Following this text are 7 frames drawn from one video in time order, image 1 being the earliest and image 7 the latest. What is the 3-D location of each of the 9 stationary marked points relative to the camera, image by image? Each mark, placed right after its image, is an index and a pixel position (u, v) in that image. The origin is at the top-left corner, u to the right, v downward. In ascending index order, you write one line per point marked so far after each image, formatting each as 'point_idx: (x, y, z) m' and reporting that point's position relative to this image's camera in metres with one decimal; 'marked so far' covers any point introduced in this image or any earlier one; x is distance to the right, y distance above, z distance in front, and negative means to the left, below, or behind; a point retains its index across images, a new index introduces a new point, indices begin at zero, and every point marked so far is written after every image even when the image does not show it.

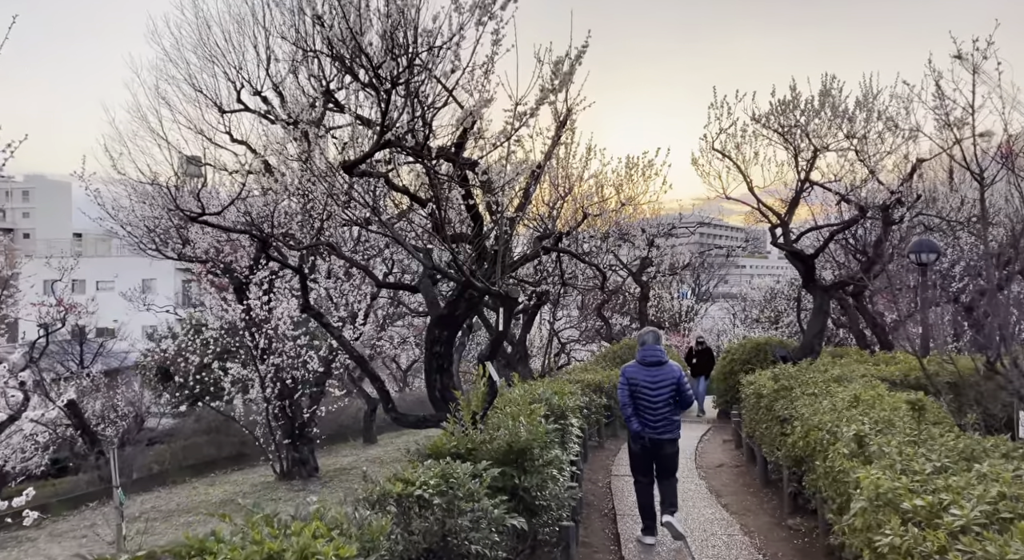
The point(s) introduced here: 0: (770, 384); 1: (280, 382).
0: (+3.2, -1.3, +10.3) m
1: (-3.3, -1.4, +11.8) m
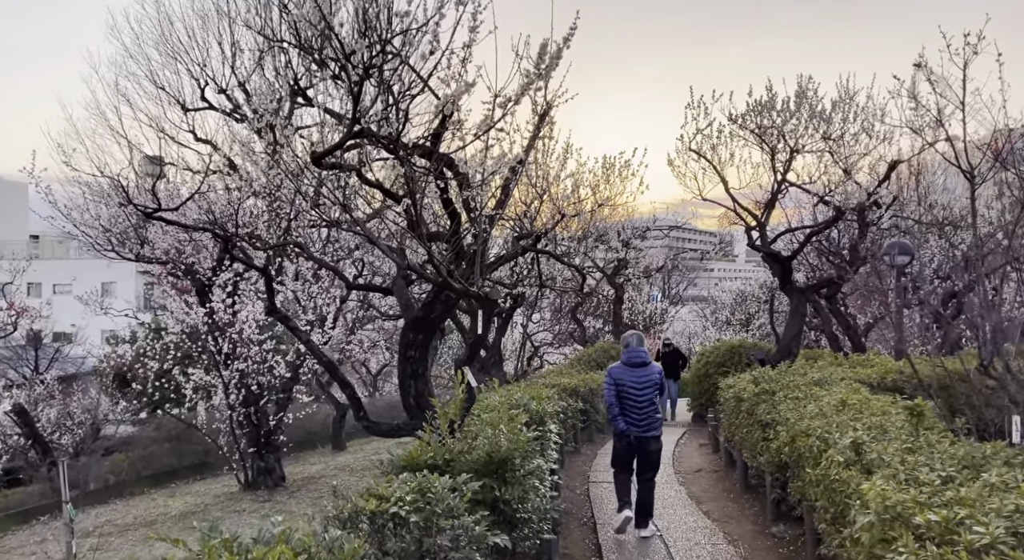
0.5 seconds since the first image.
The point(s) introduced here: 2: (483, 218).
0: (+2.9, -1.3, +10.1) m
1: (-3.6, -1.5, +11.4) m
2: (-0.2, +0.5, +6.8) m
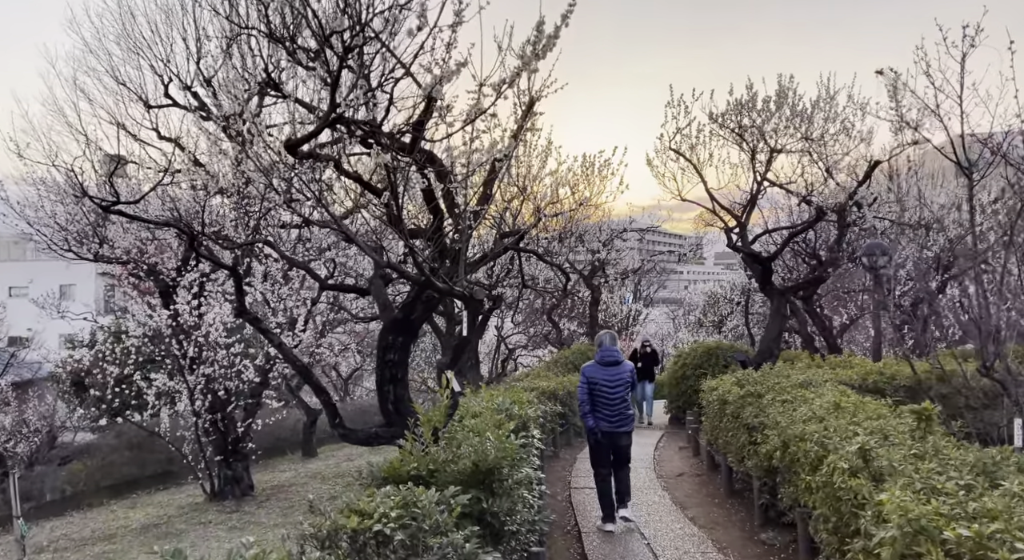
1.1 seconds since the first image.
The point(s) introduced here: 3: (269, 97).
0: (+2.6, -1.3, +9.9) m
1: (-3.9, -1.5, +11.0) m
2: (-0.4, +0.5, +6.5) m
3: (-2.3, +1.7, +7.8) m
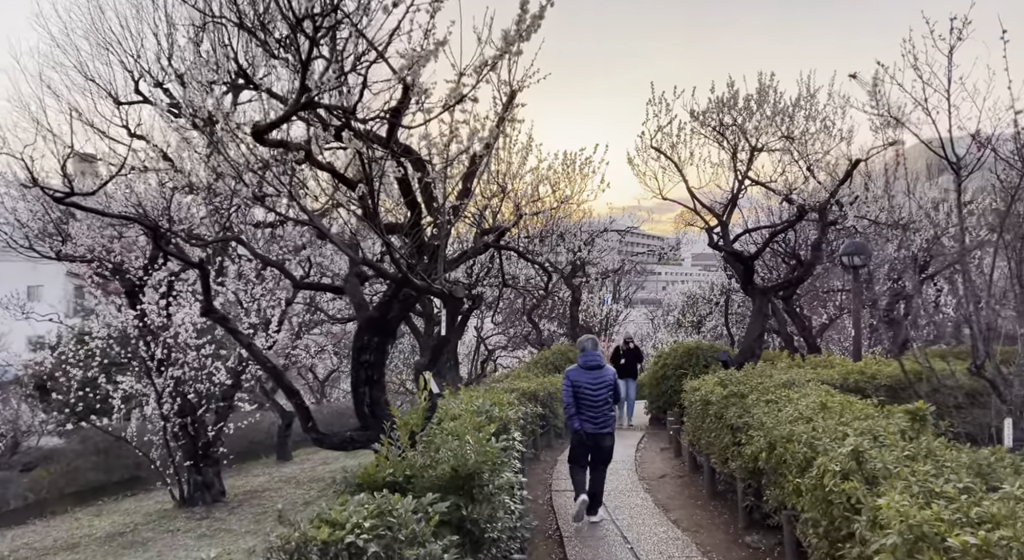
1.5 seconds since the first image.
0: (+2.4, -1.3, +9.8) m
1: (-4.2, -1.5, +10.7) m
2: (-0.5, +0.5, +6.3) m
3: (-2.4, +1.7, +7.5) m
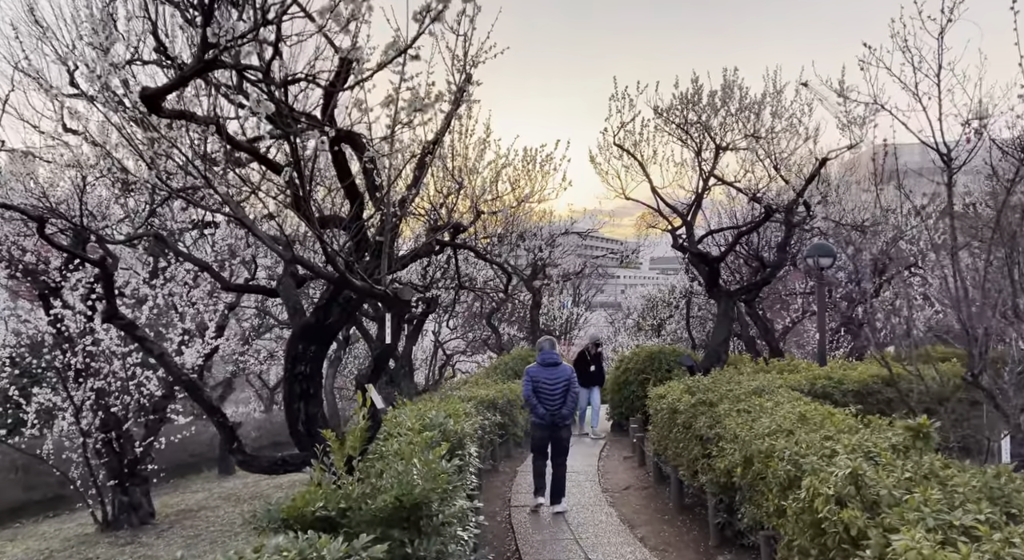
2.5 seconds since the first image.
0: (+1.9, -1.3, +9.3) m
1: (-4.7, -1.5, +9.9) m
2: (-0.8, +0.5, +5.7) m
3: (-2.8, +1.7, +6.8) m
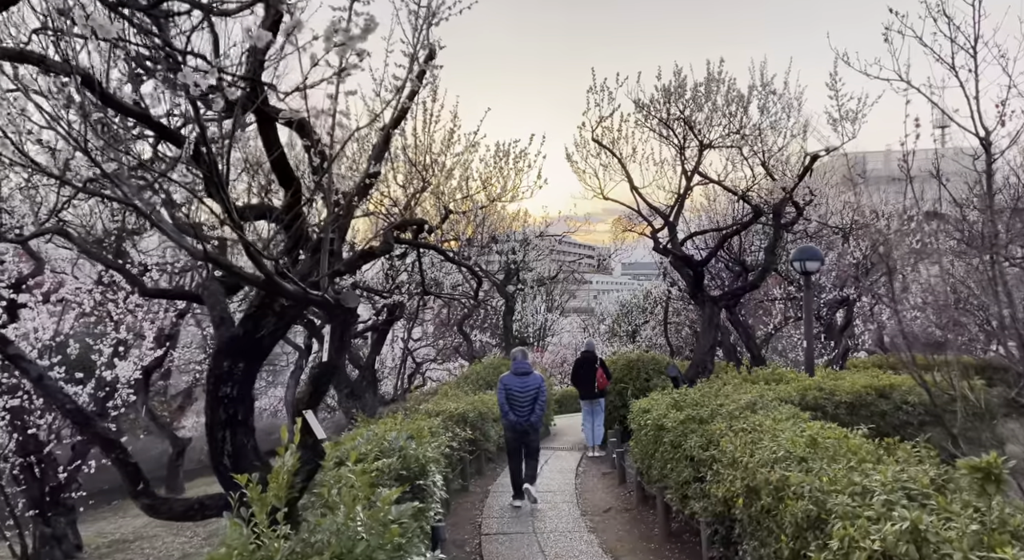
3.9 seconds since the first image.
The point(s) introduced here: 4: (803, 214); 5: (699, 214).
0: (+1.6, -1.4, +8.5) m
1: (-5.0, -1.6, +8.9) m
2: (-1.0, +0.5, +4.8) m
3: (-3.0, +1.7, +5.9) m
4: (+3.9, +0.9, +11.2) m
5: (+3.7, +1.3, +16.9) m
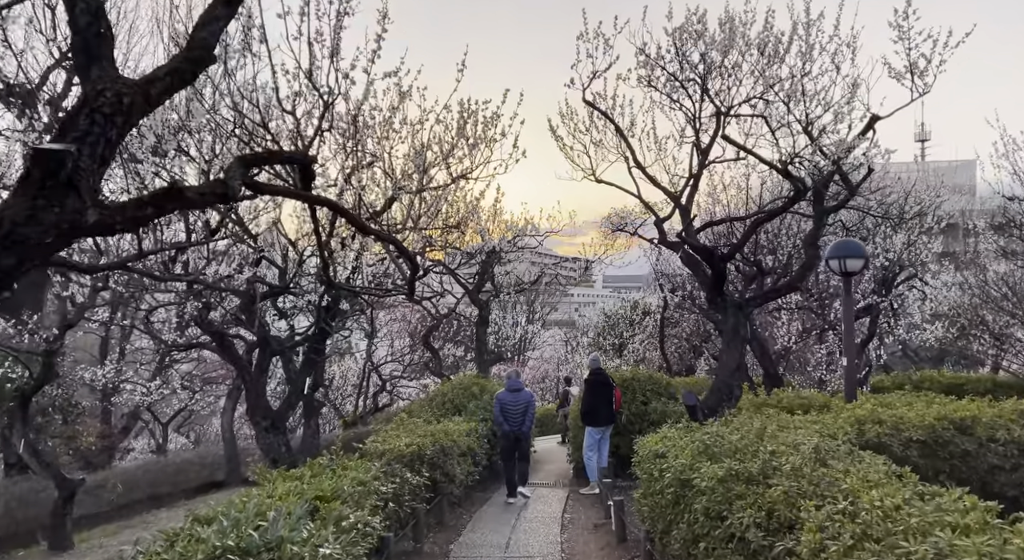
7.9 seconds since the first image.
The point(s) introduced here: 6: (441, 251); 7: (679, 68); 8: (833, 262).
0: (+1.4, -1.3, +6.0) m
1: (-5.3, -1.5, +6.2) m
2: (-1.2, +0.6, +2.3) m
3: (-3.2, +1.8, +3.3) m
4: (+3.6, +0.9, +8.8) m
5: (+3.3, +1.2, +14.5) m
6: (-0.8, +0.3, +9.4) m
7: (+1.8, +2.3, +9.3) m
8: (+4.1, +0.2, +10.5) m
